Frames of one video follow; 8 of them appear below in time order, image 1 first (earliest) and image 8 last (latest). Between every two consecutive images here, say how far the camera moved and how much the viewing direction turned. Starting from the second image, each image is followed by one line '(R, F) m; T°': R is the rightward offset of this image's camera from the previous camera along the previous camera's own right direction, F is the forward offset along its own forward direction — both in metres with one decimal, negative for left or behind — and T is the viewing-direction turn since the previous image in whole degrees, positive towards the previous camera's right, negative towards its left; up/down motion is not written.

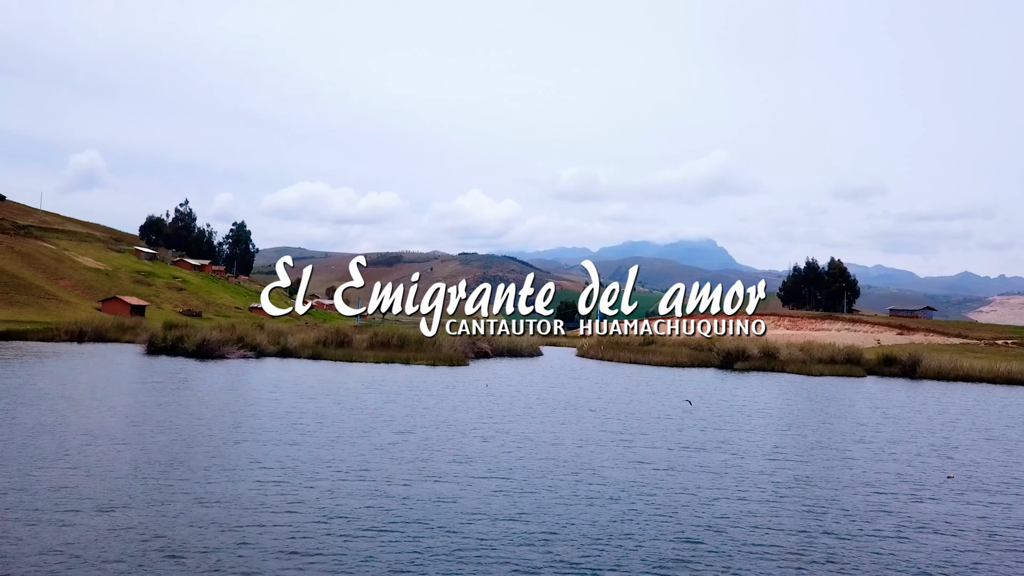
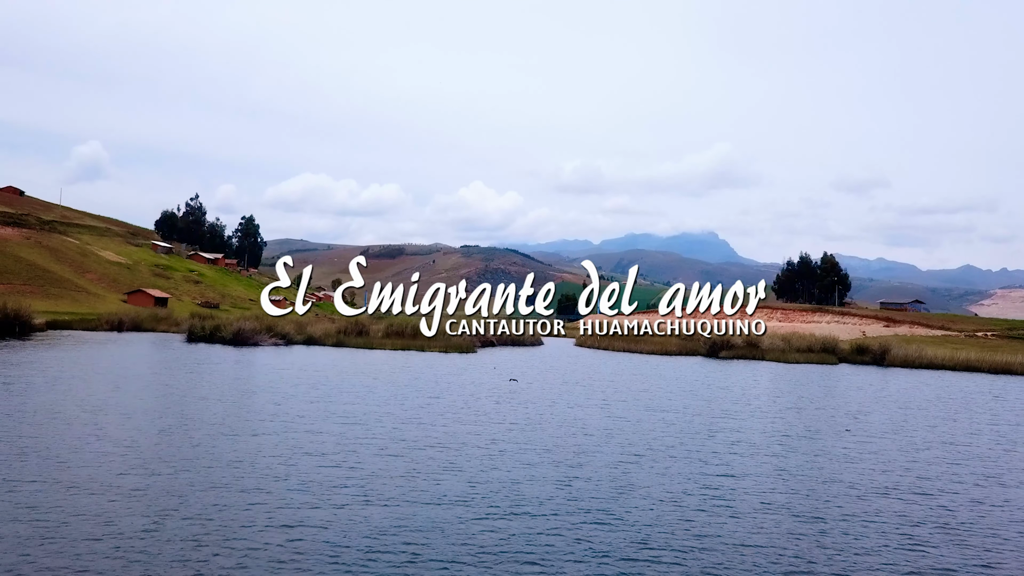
(-0.2, -7.5) m; 0°
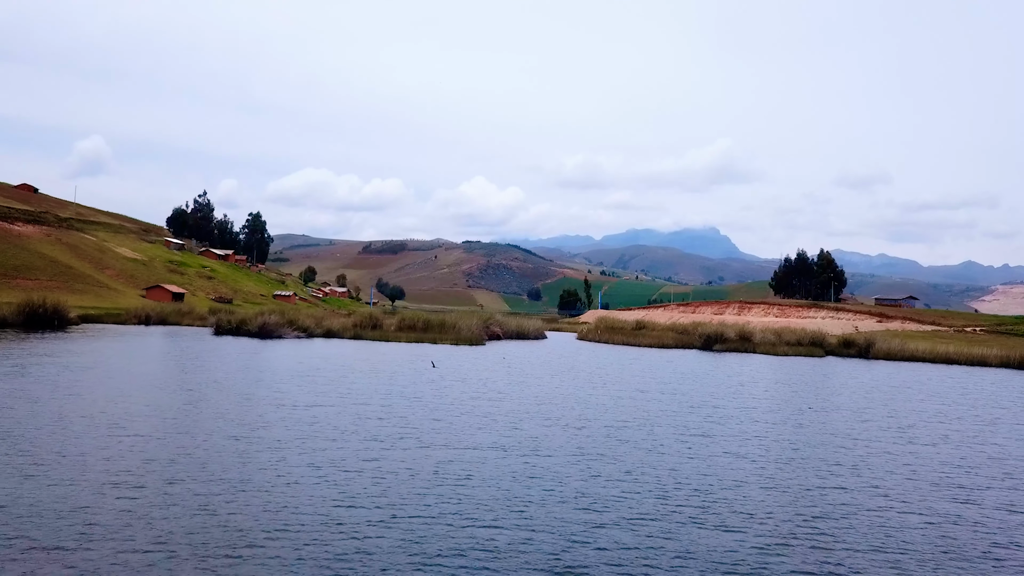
(-0.5, -5.3) m; 0°
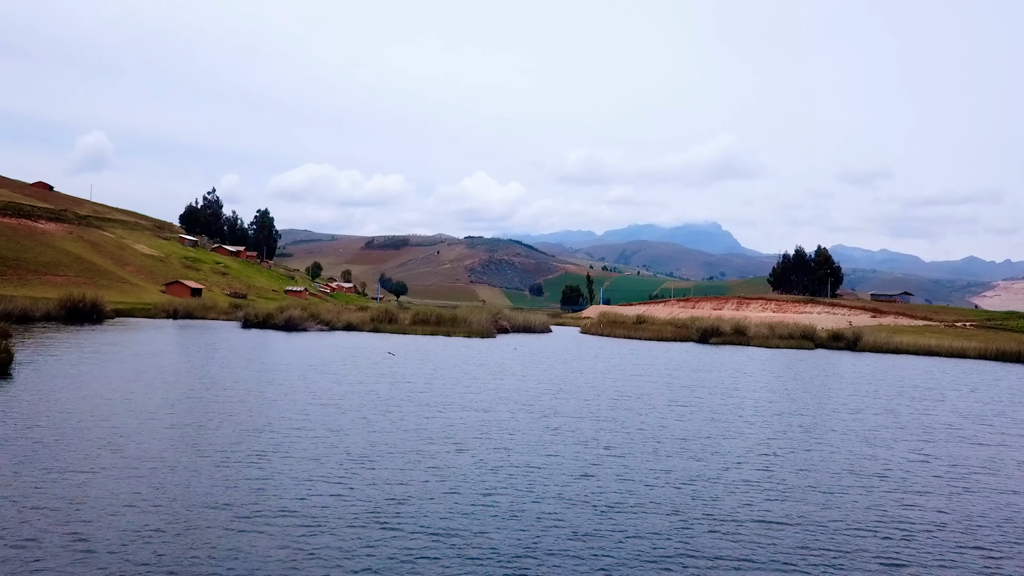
(-0.8, -5.6) m; 0°
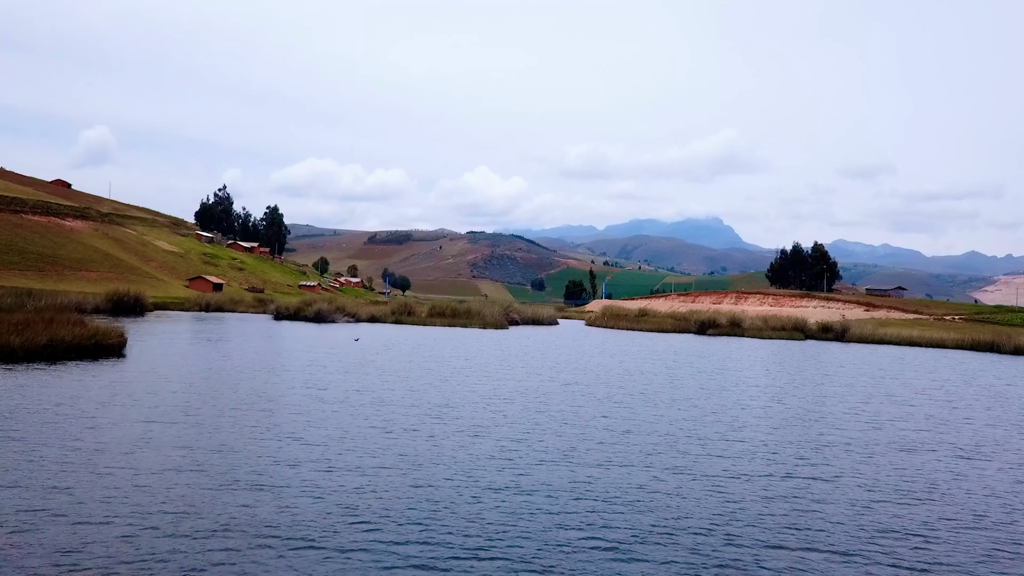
(-1.2, -7.1) m; 0°
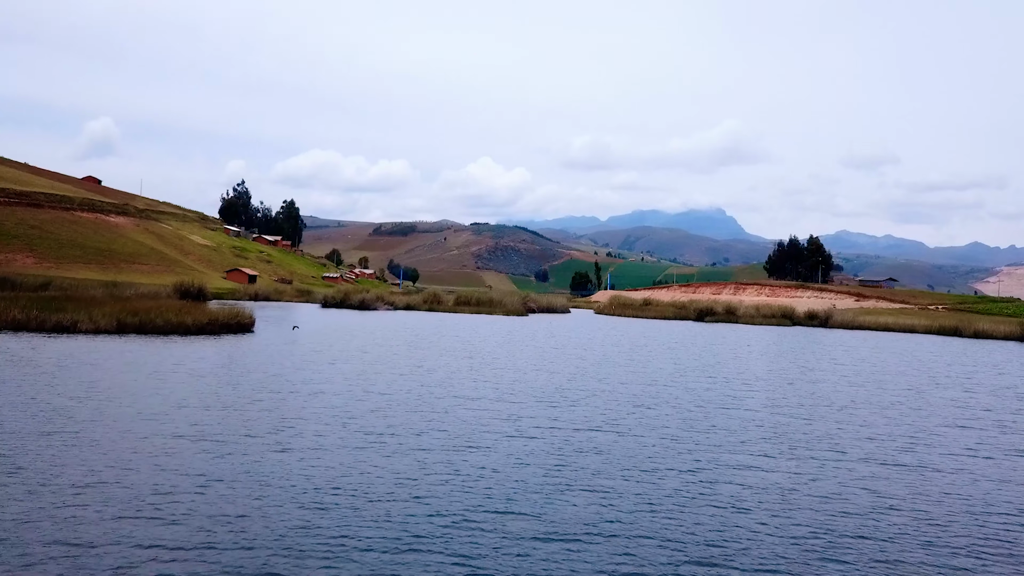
(-2.3, -12.4) m; 0°
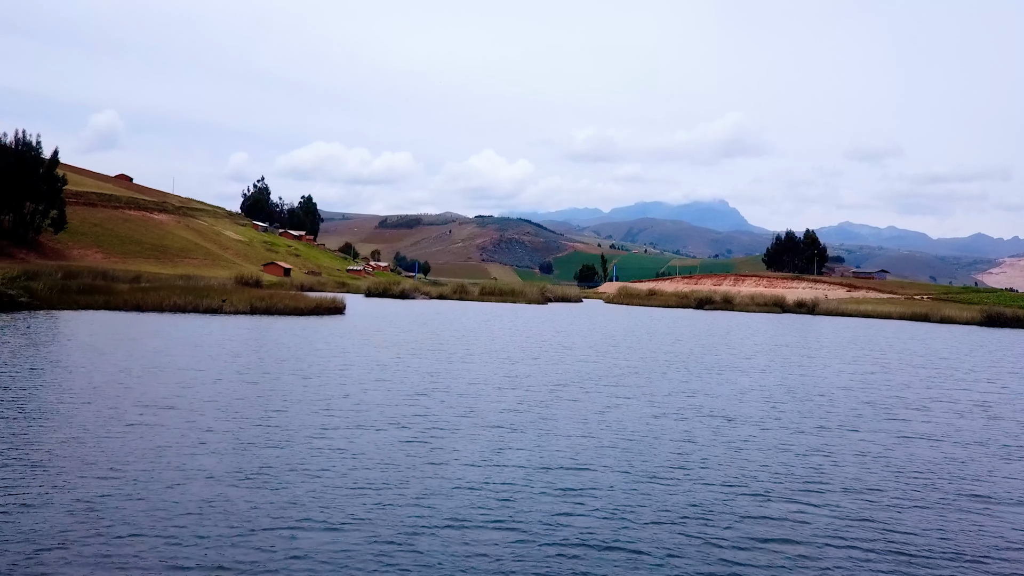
(-2.8, -14.0) m; 0°
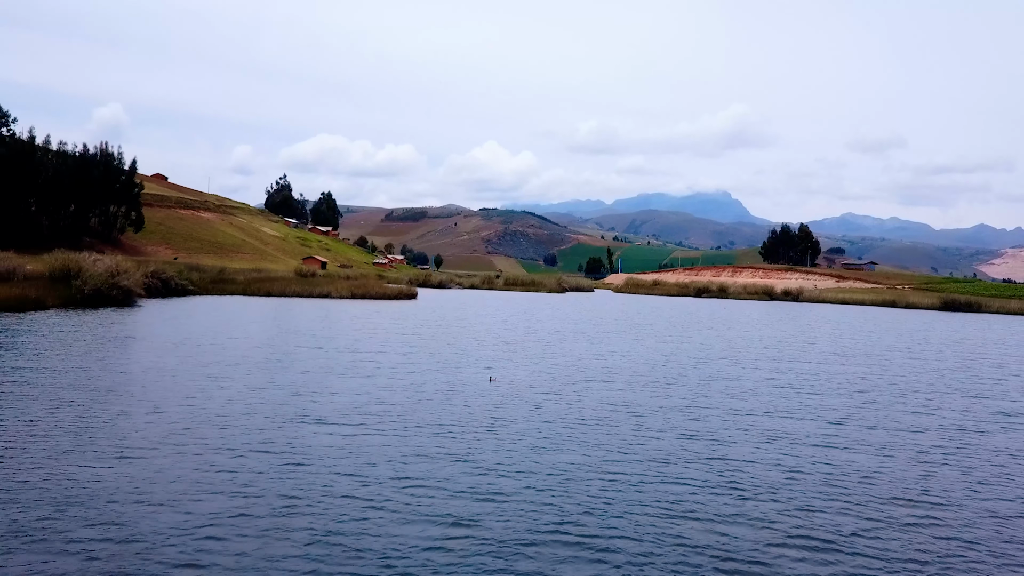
(-3.5, -18.2) m; 0°
